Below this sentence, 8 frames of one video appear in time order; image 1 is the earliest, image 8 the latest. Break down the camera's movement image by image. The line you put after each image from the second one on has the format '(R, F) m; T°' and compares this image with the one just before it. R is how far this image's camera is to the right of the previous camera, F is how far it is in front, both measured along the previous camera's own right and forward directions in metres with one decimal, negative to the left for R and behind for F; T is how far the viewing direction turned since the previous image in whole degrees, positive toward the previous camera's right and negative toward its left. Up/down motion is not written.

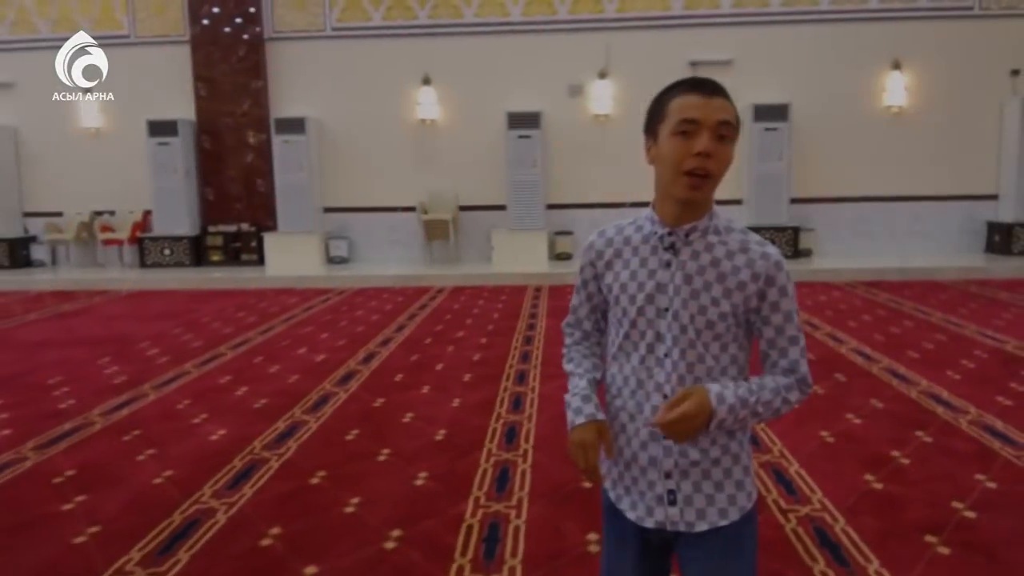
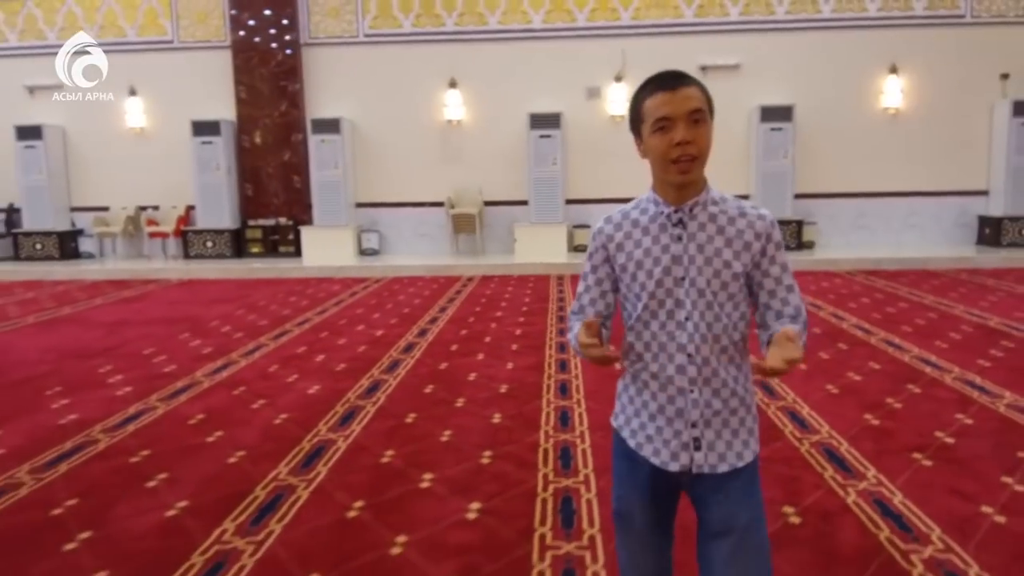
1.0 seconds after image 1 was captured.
(-0.3, -0.5) m; 0°
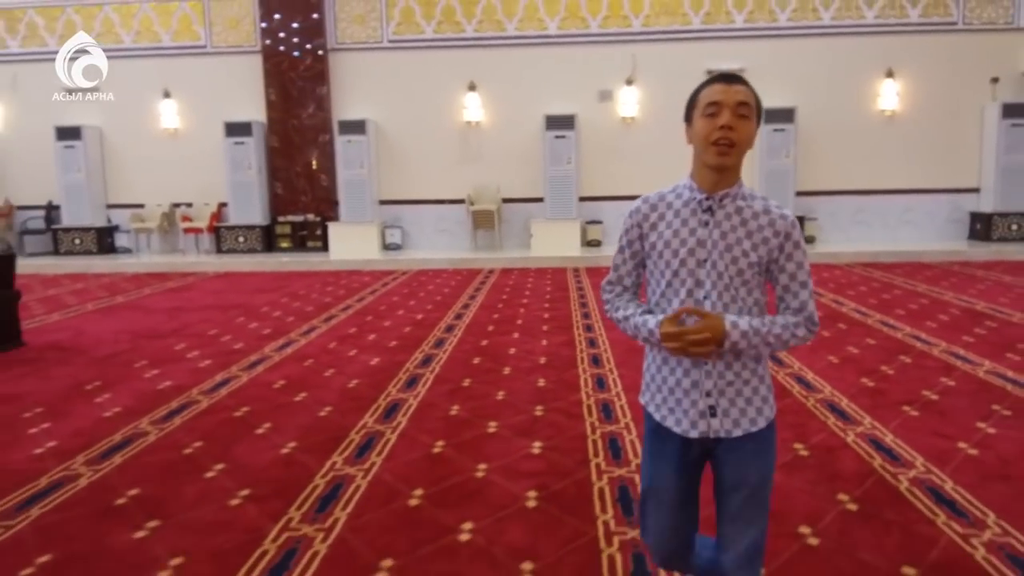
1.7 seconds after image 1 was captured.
(-0.2, -0.5) m; 0°
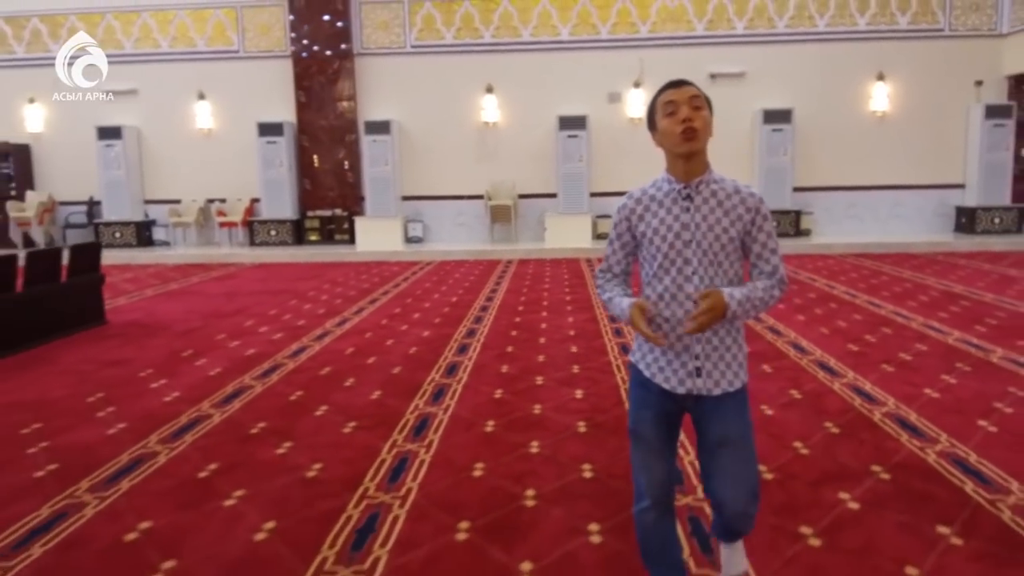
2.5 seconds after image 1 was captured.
(-0.2, -0.6) m; 0°
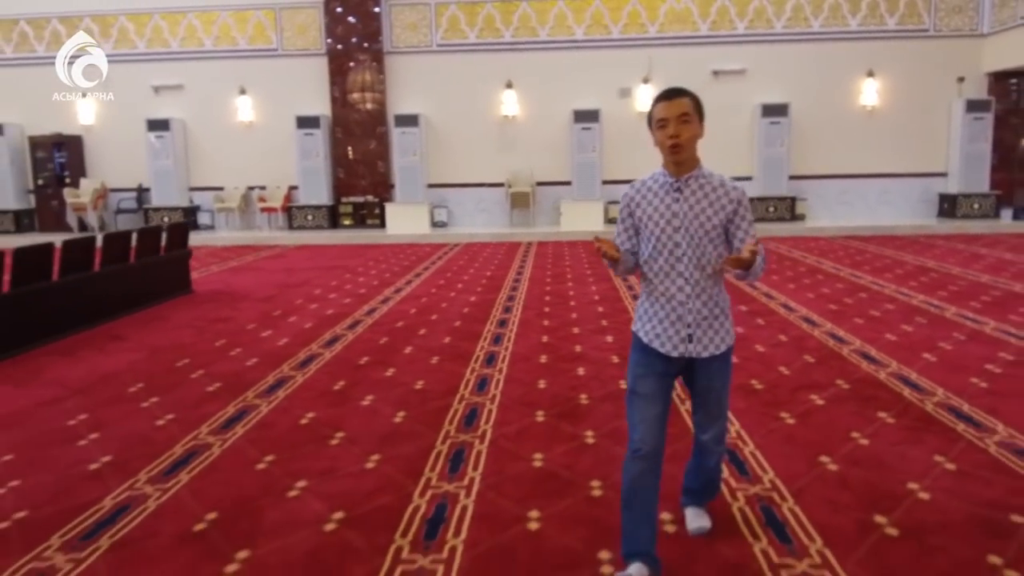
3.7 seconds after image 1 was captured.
(-0.3, -0.9) m; 0°
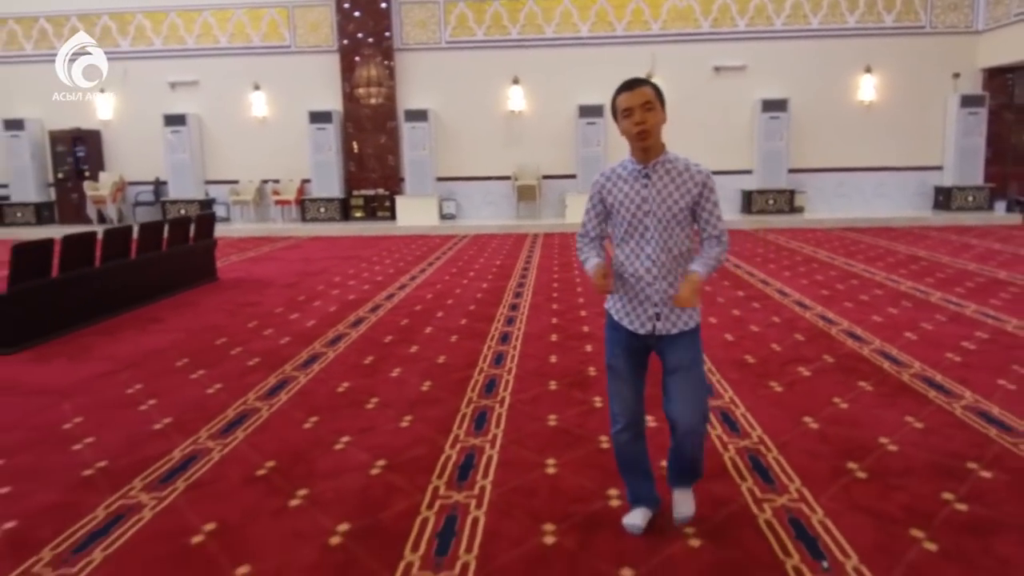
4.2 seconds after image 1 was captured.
(-0.1, -0.3) m; 0°
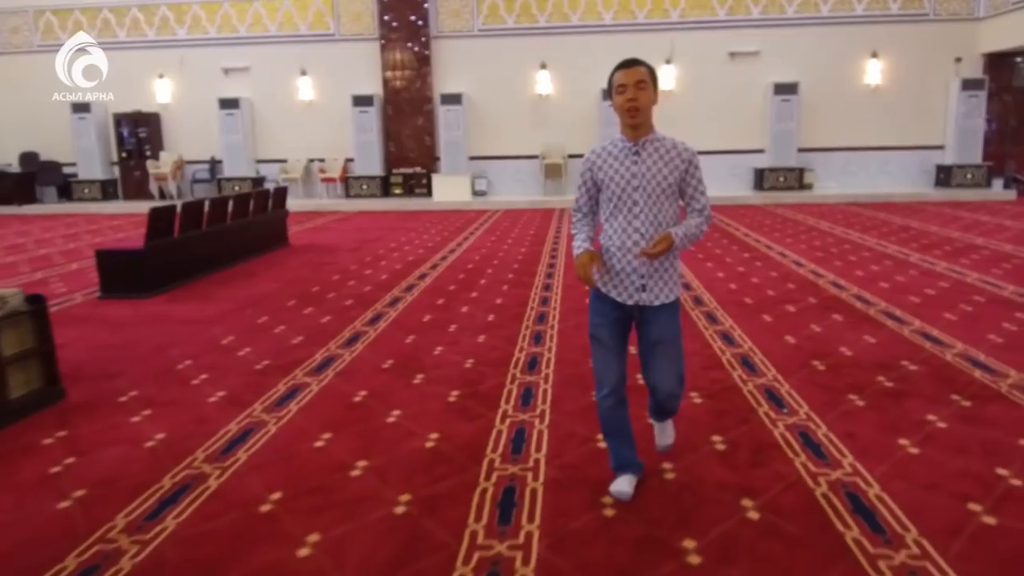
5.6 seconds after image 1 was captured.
(-0.2, -0.9) m; -1°
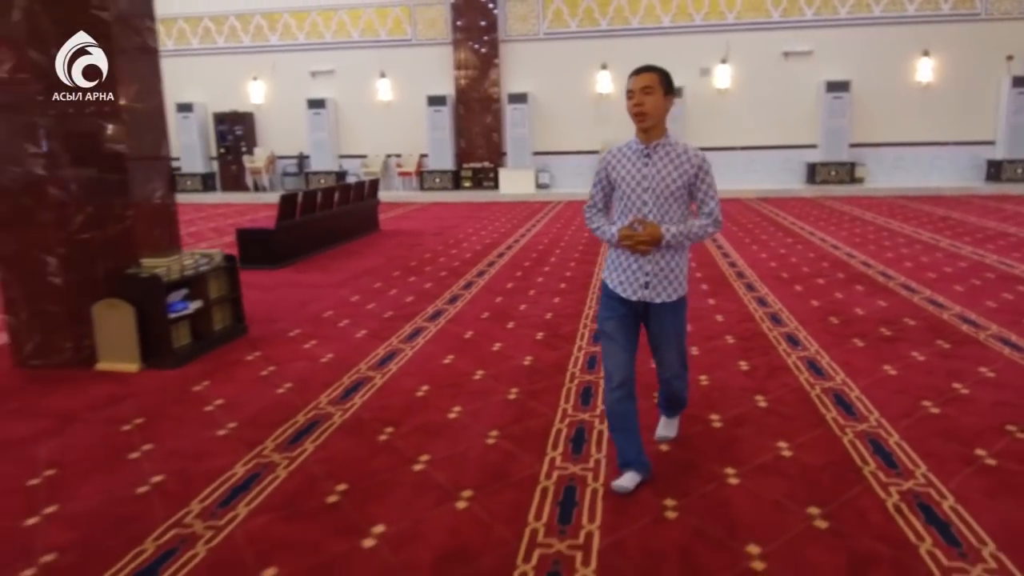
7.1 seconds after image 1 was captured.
(-0.1, -0.9) m; -4°
